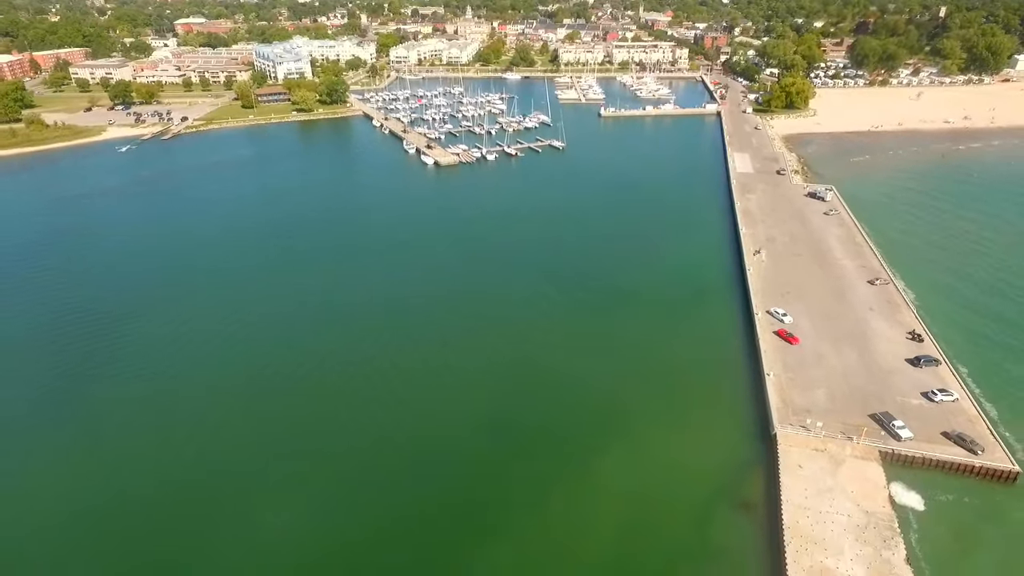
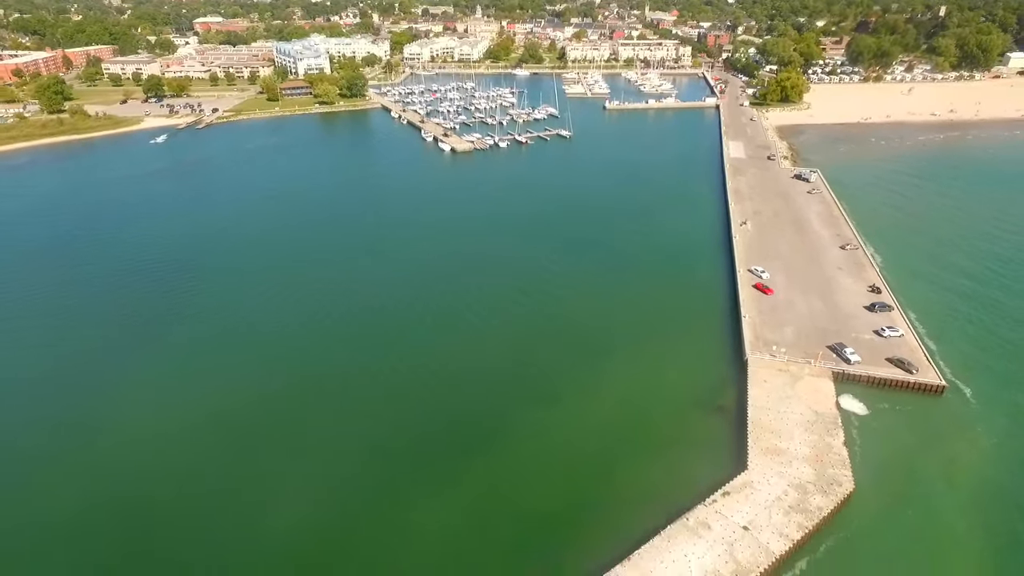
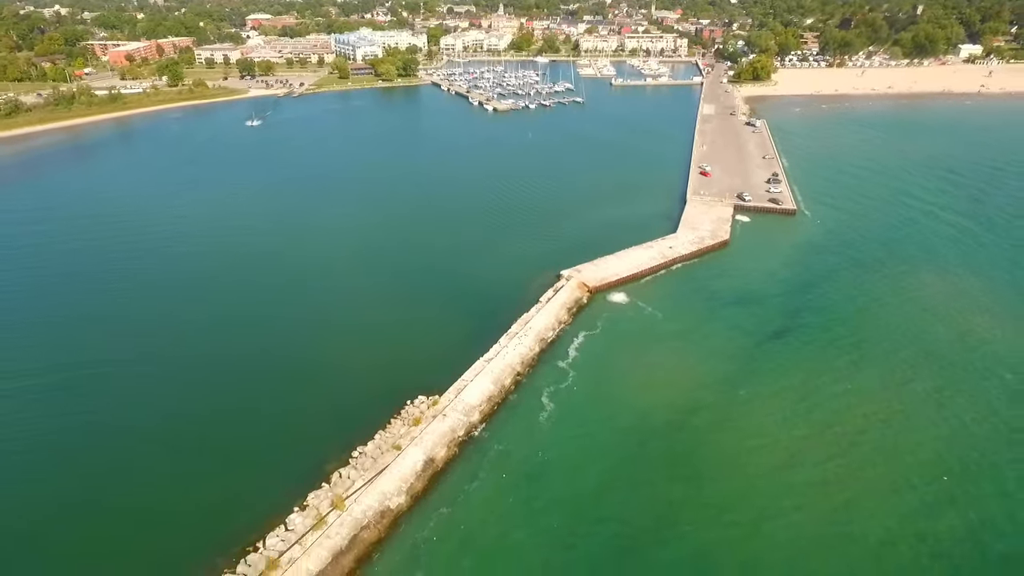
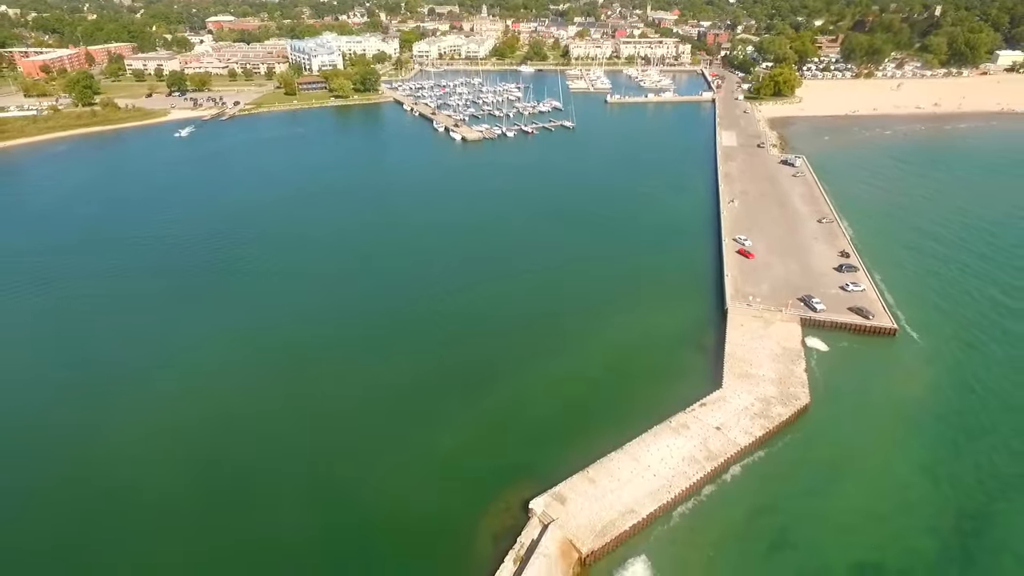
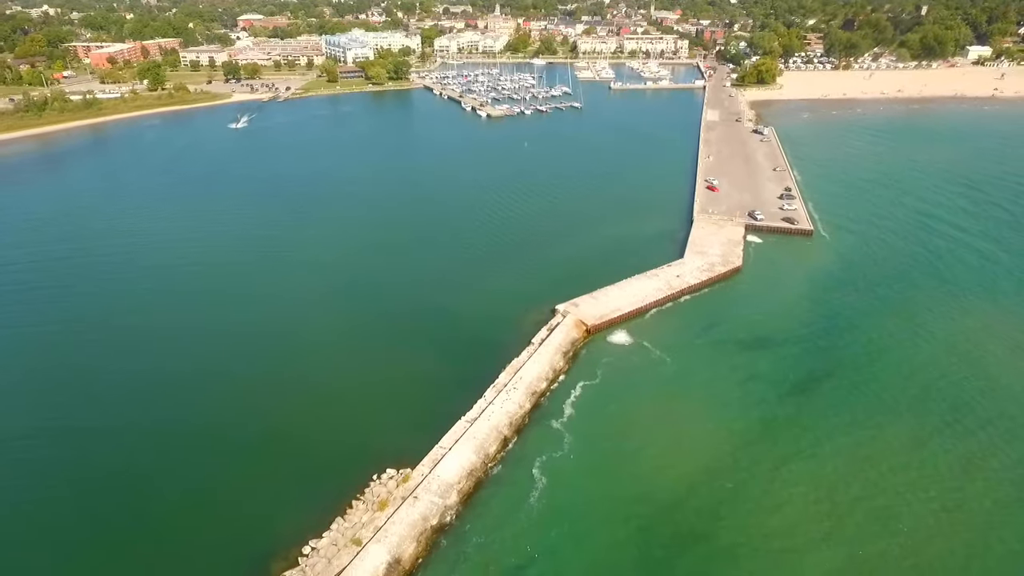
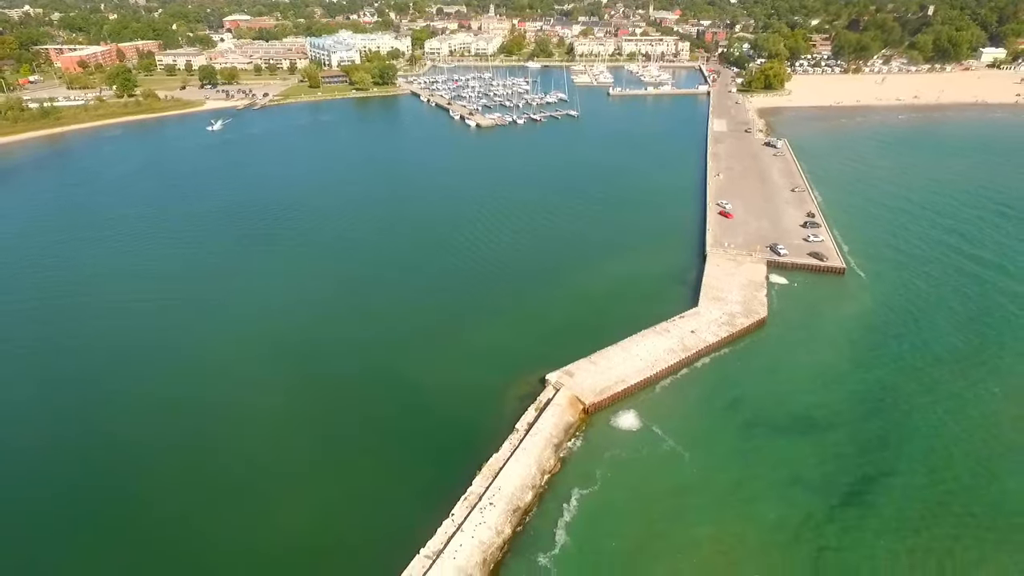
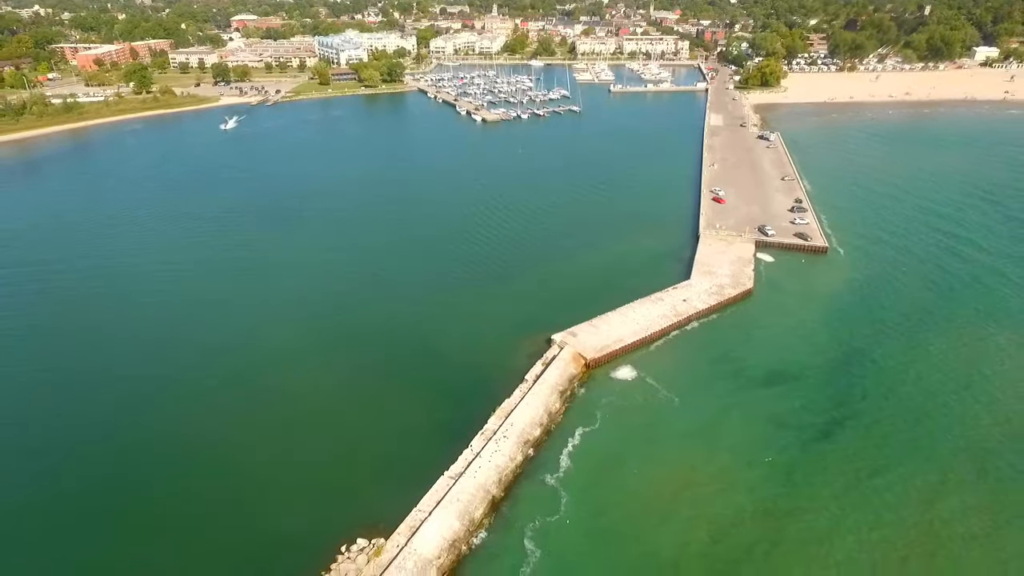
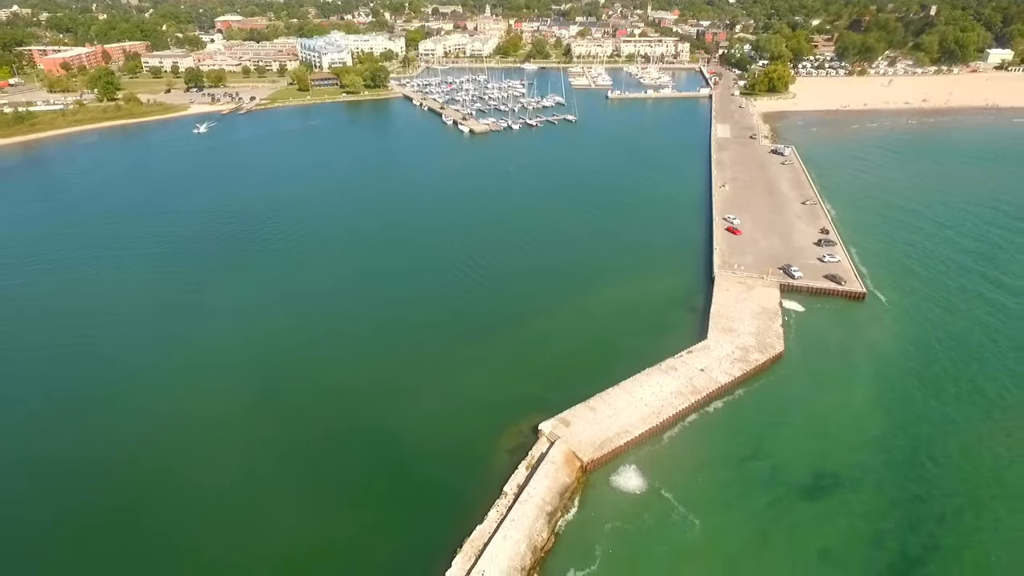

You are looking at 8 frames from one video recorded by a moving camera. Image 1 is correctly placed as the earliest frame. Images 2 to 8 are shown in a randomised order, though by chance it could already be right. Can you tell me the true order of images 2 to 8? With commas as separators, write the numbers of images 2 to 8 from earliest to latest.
2, 4, 8, 6, 7, 5, 3
